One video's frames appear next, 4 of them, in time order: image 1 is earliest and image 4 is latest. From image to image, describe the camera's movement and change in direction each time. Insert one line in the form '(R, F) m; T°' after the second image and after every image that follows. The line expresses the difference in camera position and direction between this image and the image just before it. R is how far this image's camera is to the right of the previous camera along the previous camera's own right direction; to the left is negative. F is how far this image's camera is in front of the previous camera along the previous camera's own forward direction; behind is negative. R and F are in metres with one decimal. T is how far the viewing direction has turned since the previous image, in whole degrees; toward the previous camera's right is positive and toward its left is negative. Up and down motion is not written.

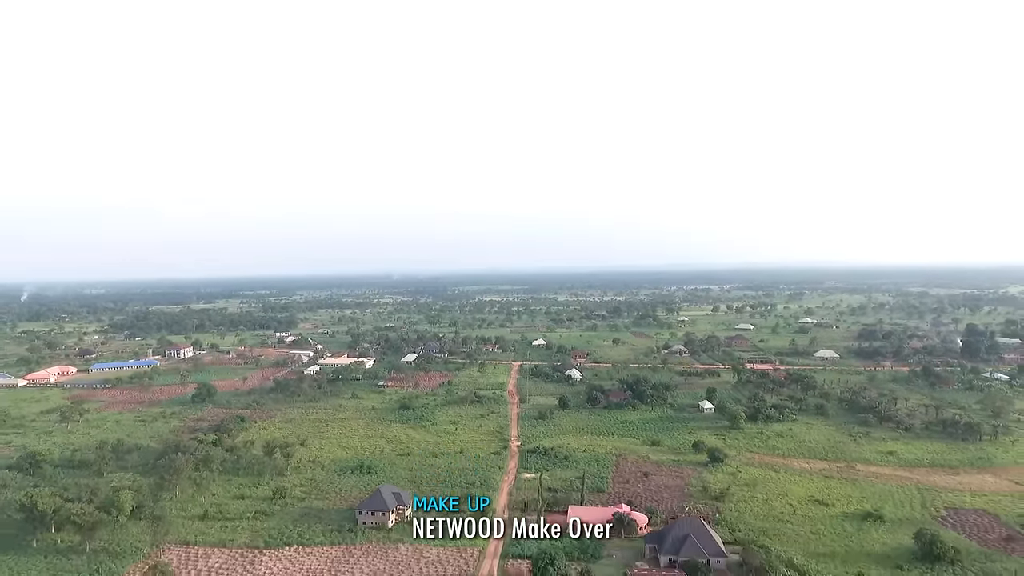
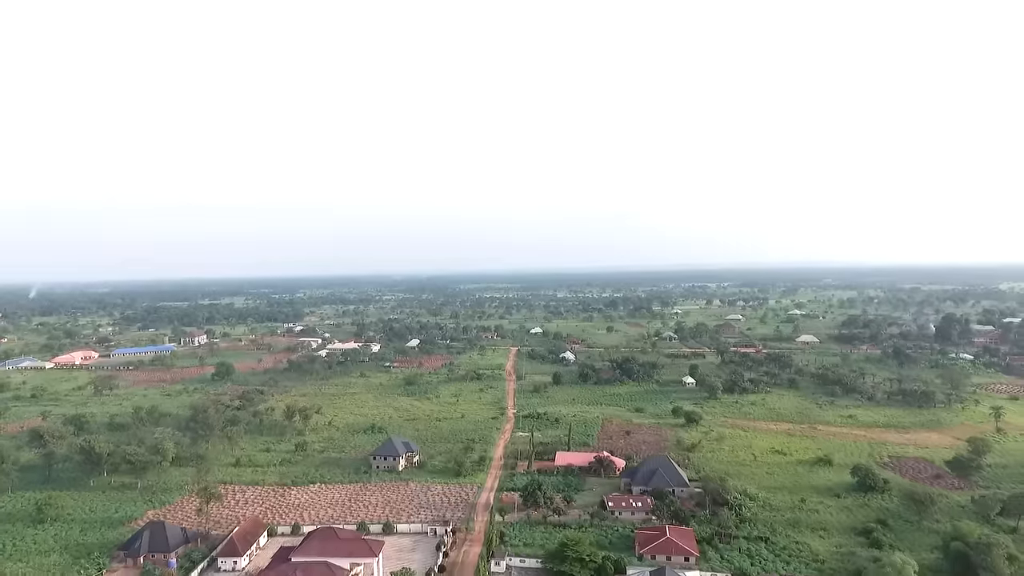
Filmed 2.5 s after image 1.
(+0.3, -3.2) m; 0°
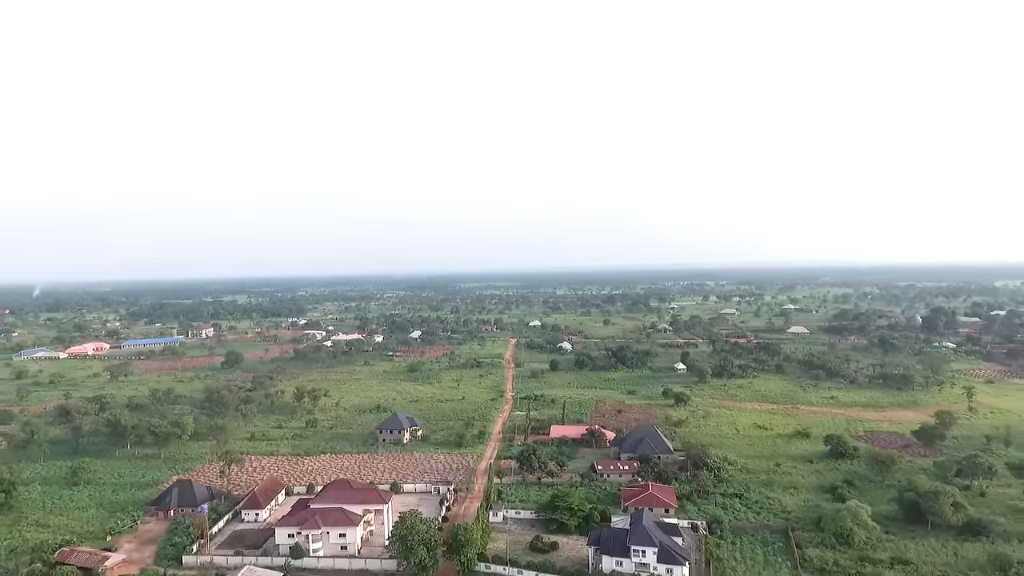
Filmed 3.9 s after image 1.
(+0.1, -1.7) m; 0°
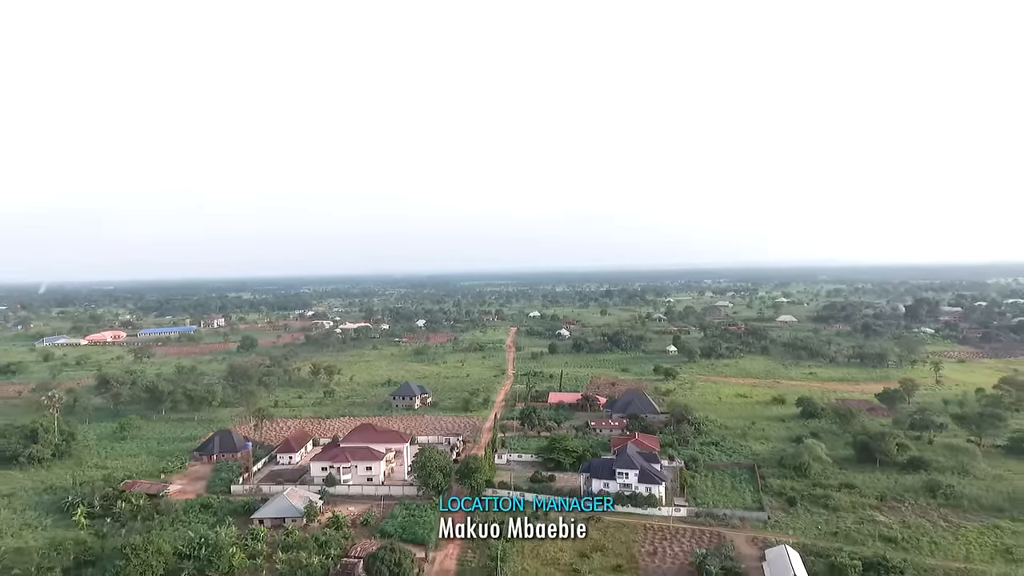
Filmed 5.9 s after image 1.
(-0.1, -2.6) m; 0°
